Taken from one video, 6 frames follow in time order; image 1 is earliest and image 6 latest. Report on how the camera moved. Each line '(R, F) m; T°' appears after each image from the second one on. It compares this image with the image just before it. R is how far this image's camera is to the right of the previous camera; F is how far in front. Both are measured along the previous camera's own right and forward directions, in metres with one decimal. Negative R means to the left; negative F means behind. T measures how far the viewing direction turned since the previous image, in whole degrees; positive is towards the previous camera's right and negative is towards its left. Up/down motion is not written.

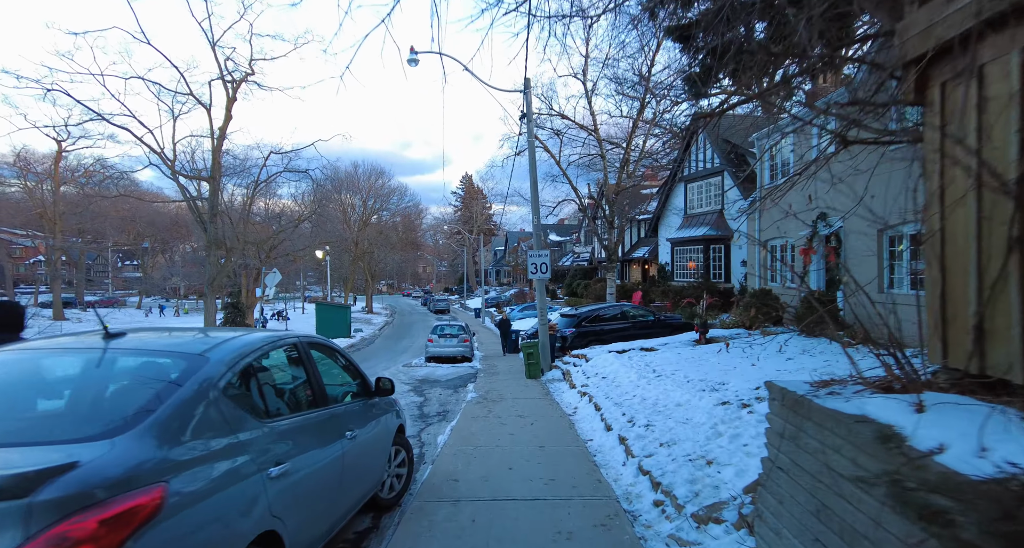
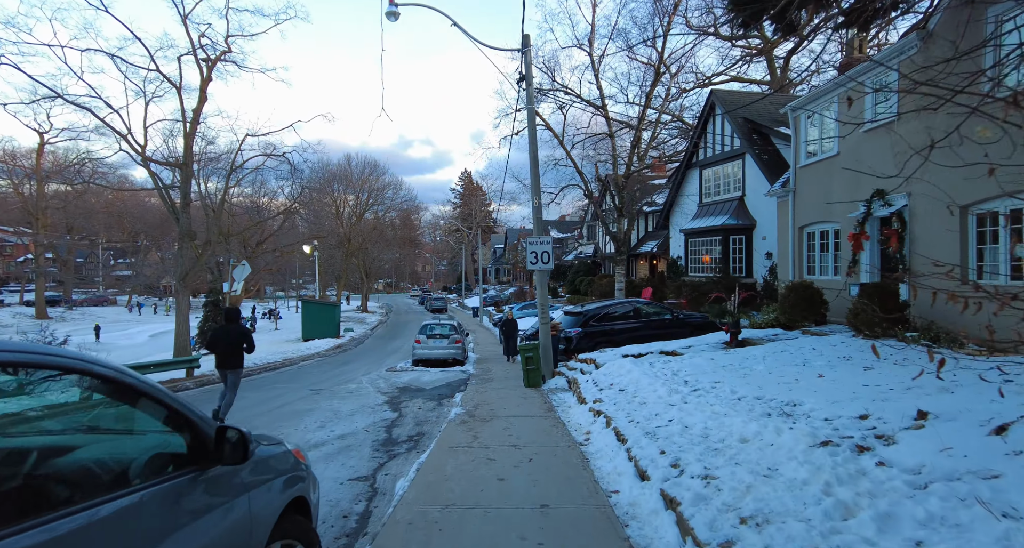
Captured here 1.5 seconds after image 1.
(+0.1, +2.2) m; 0°
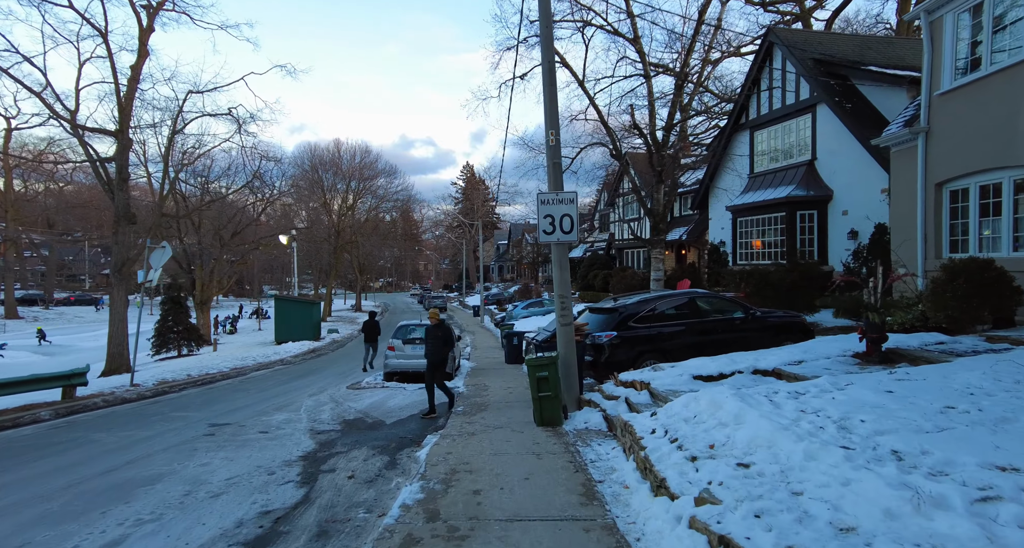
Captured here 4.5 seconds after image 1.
(0.0, +4.7) m; 0°
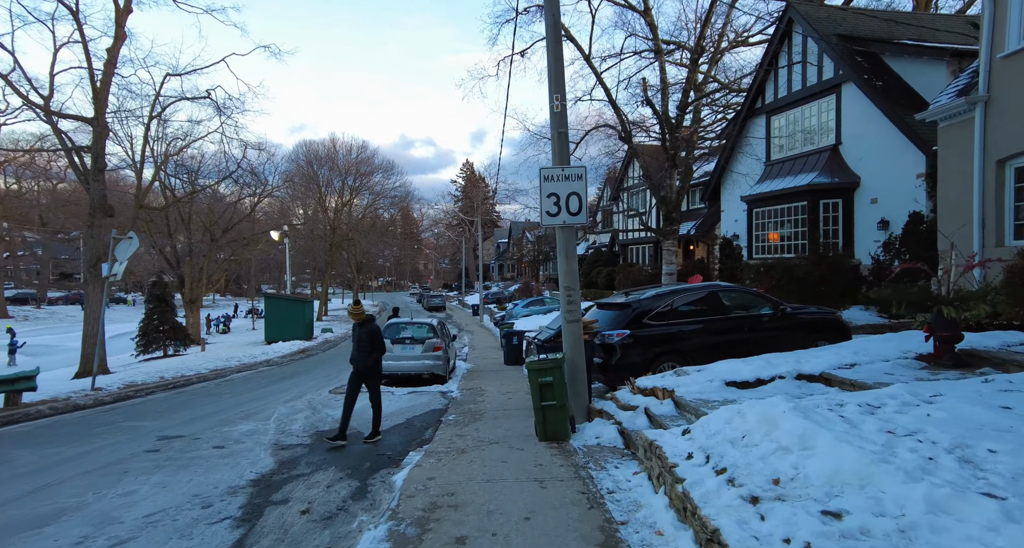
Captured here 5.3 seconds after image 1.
(0.0, +1.3) m; 0°
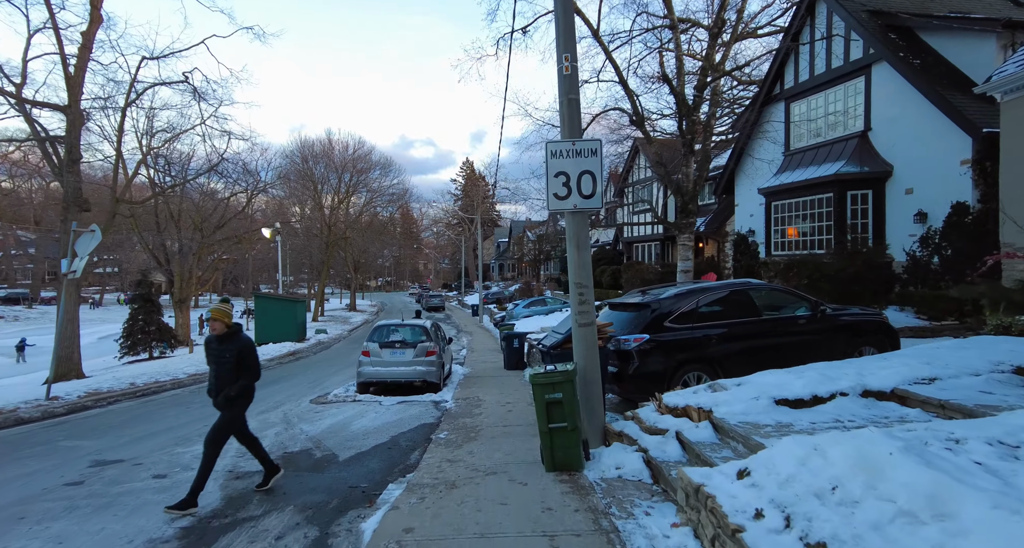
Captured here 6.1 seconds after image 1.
(0.0, +1.3) m; 0°
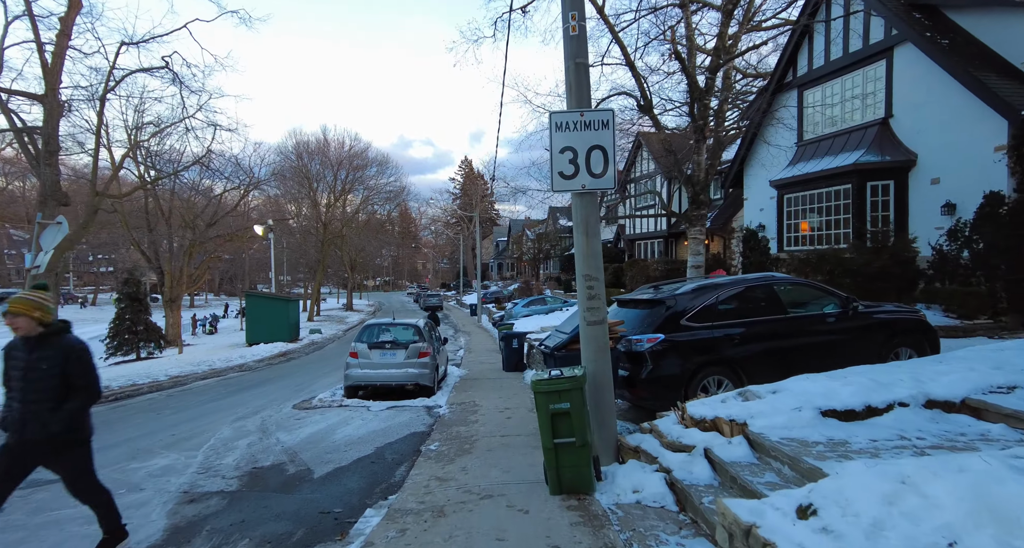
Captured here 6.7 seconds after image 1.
(0.0, +0.9) m; 0°
